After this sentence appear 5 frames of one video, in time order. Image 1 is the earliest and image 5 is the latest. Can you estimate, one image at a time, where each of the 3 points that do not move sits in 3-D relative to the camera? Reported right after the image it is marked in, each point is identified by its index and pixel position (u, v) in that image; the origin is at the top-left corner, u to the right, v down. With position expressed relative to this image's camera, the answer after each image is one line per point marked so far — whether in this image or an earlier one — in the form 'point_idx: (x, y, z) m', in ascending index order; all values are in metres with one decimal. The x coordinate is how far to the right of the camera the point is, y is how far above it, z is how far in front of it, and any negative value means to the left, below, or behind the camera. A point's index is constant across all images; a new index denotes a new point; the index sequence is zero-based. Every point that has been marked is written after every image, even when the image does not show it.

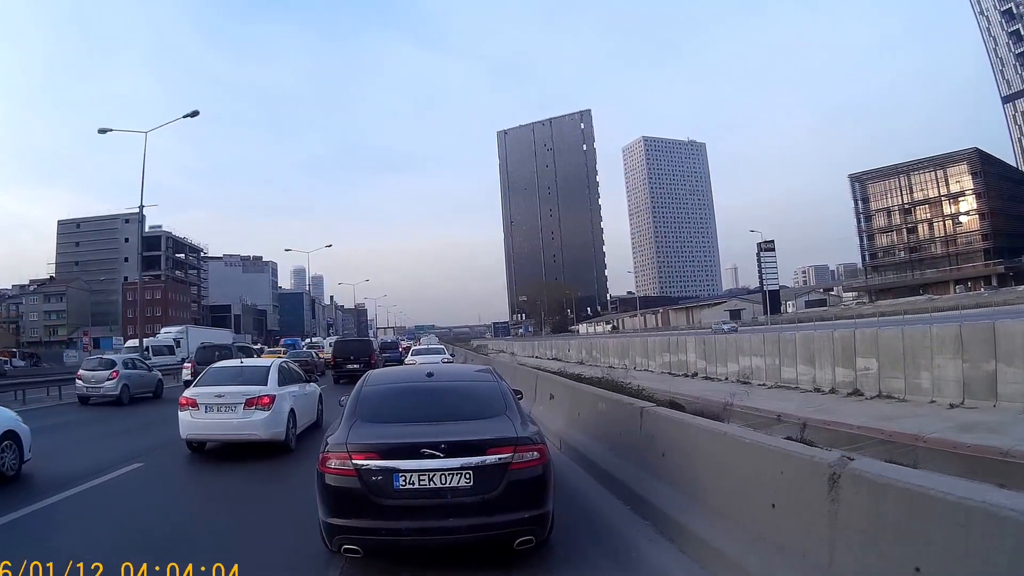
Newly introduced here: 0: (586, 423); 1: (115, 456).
0: (+1.3, -2.2, +10.0) m
1: (-6.3, -2.7, +10.1) m
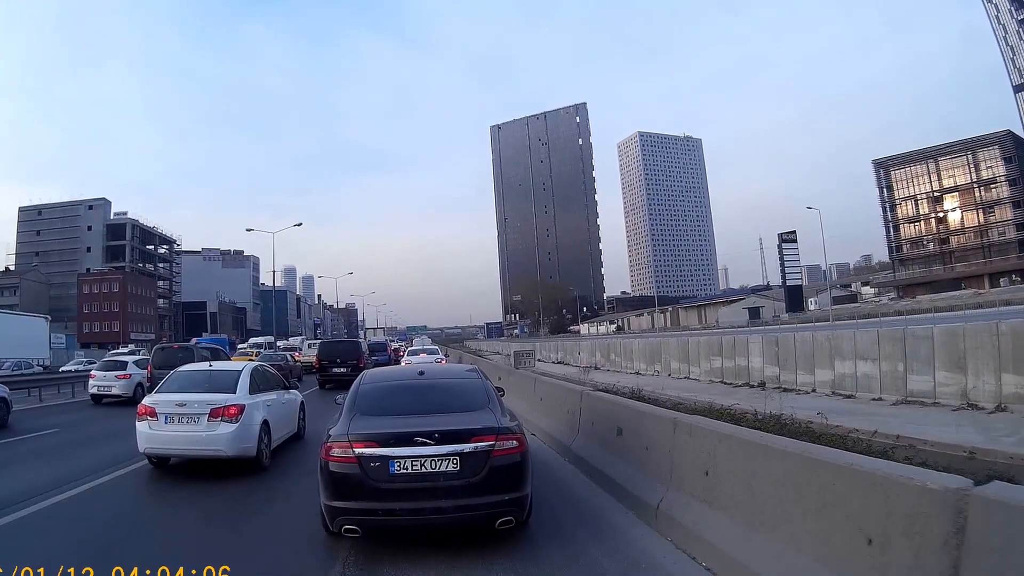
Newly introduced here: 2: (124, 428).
0: (+1.3, -2.1, +9.2) m
1: (-6.3, -2.6, +9.2) m
2: (-8.3, -3.0, +13.4) m
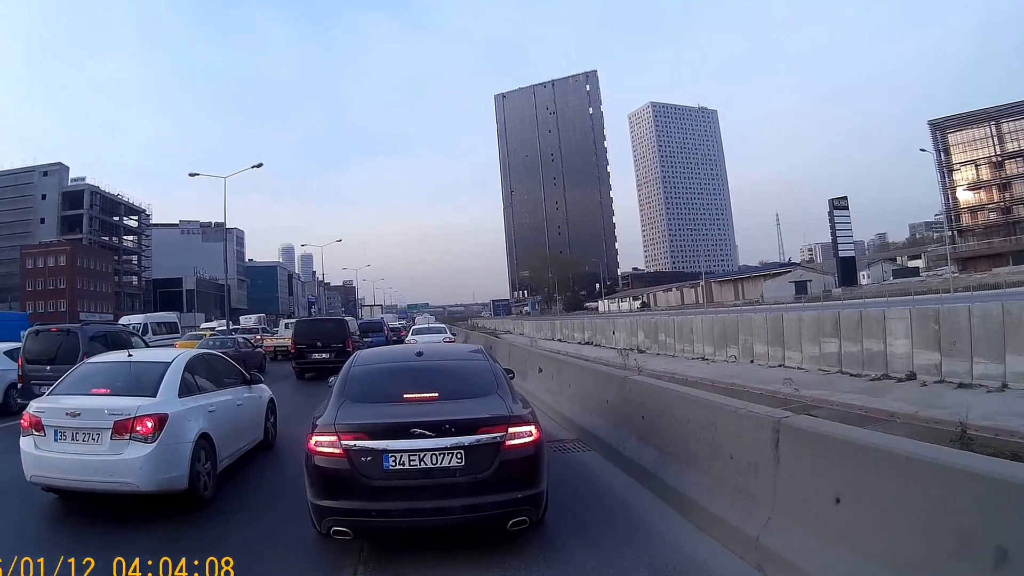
0: (+1.5, -1.7, +8.2) m
1: (-6.1, -2.3, +8.3) m
2: (-8.1, -2.6, +12.5) m
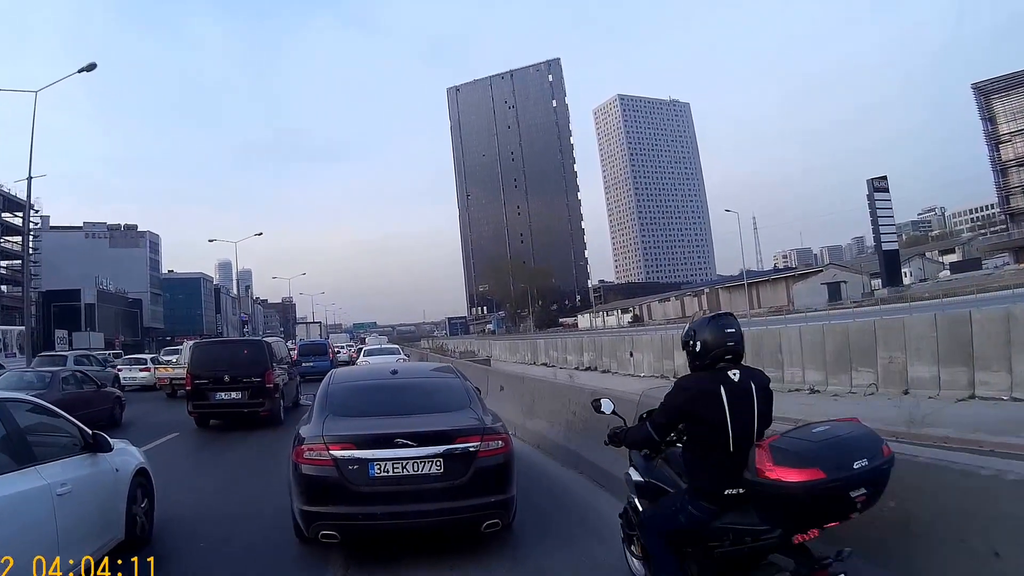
0: (+1.2, -1.8, +6.8) m
1: (-6.4, -2.5, +6.4) m
2: (-8.6, -3.0, +10.5) m
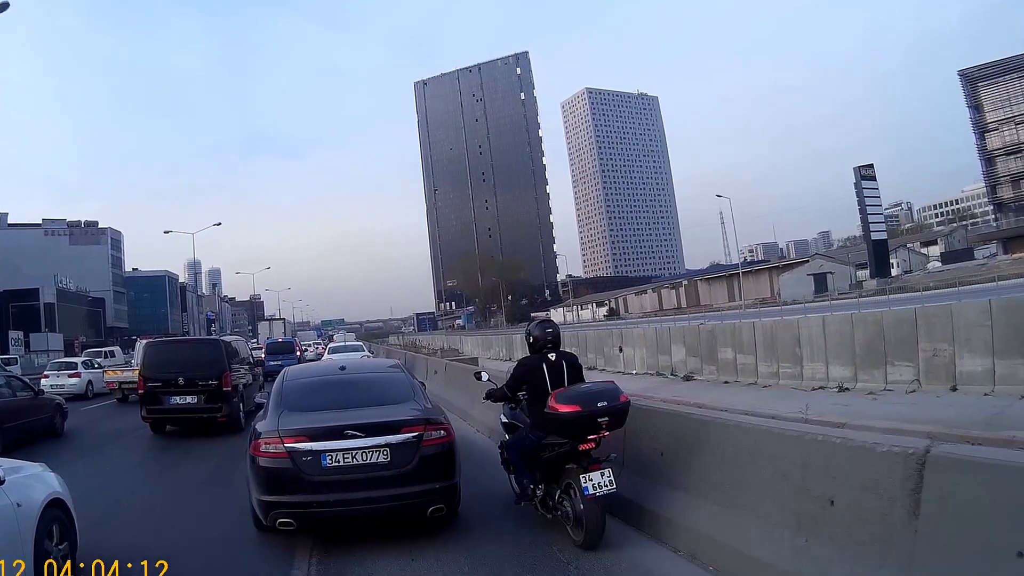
0: (+1.0, -1.7, +6.5) m
1: (-6.5, -2.5, +5.9) m
2: (-8.9, -2.9, +9.8) m
